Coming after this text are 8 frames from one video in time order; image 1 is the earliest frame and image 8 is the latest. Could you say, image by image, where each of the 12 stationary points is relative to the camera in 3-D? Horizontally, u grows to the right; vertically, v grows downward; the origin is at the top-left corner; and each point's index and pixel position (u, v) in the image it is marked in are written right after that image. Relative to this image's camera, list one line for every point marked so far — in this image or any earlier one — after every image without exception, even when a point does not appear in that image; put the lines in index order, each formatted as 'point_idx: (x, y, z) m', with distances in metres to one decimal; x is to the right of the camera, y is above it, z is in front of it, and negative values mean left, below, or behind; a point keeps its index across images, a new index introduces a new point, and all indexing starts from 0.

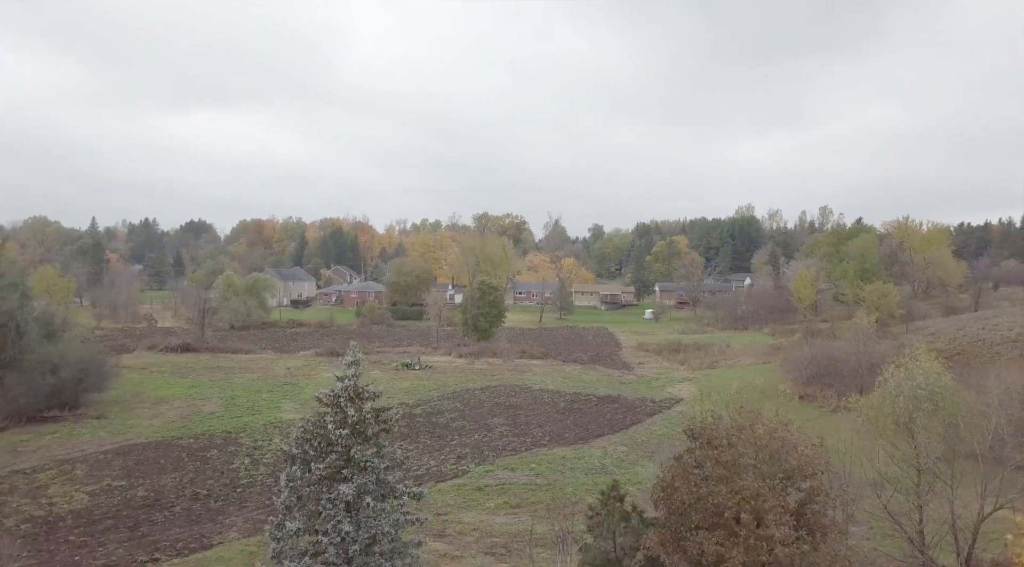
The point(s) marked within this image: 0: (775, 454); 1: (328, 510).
0: (+5.8, -3.8, +18.7) m
1: (-4.3, -5.3, +19.6) m
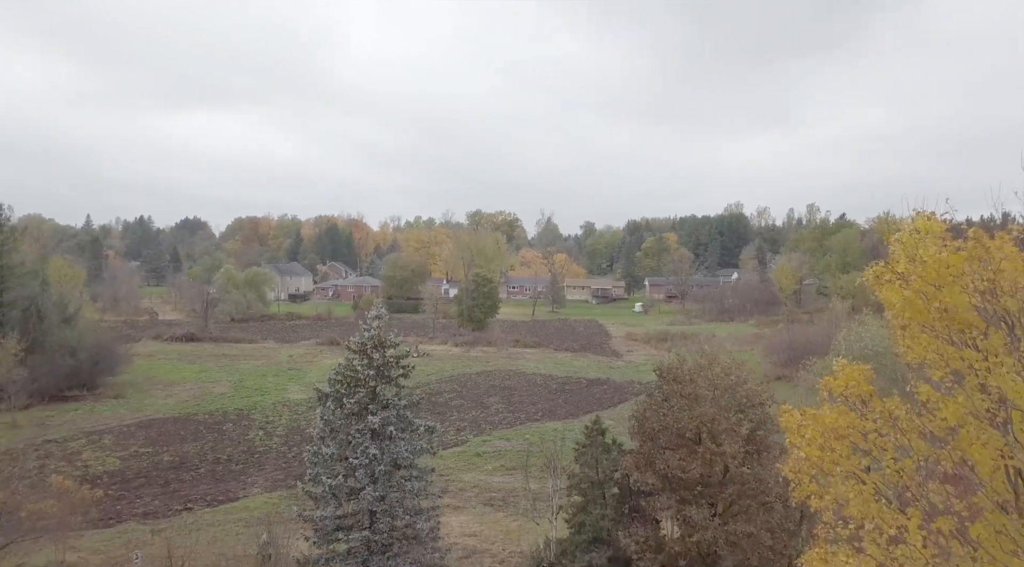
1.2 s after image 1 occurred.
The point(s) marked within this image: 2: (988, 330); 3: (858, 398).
0: (+5.8, -2.8, +22.6) m
1: (-4.3, -4.3, +23.5) m
2: (+5.2, -0.6, +8.8) m
3: (+4.1, -1.5, +10.1) m
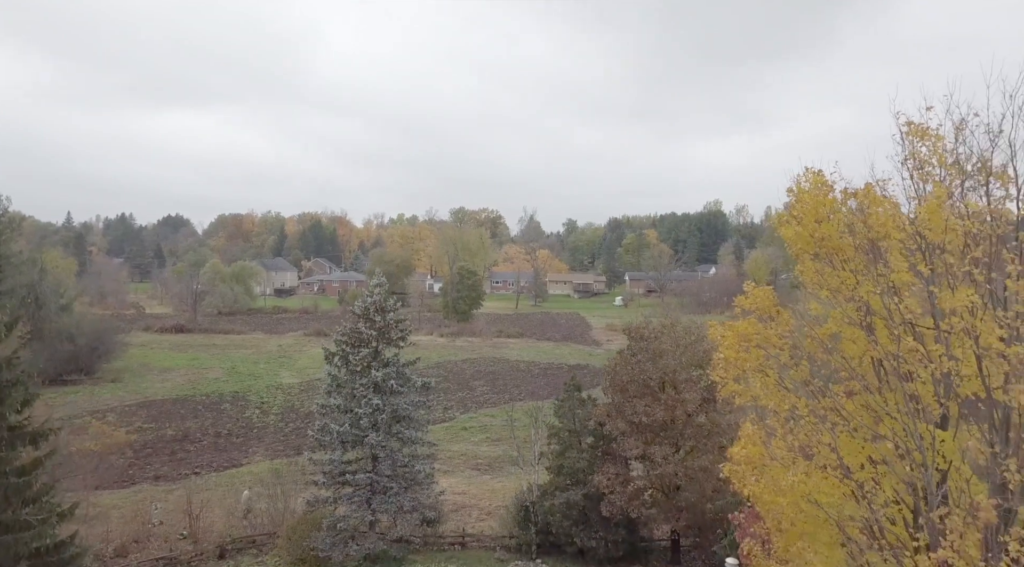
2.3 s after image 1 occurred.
0: (+5.4, -1.9, +25.8) m
1: (-4.7, -3.4, +26.5) m
2: (+5.1, +0.3, +12.0) m
3: (+4.0, -0.6, +13.2) m
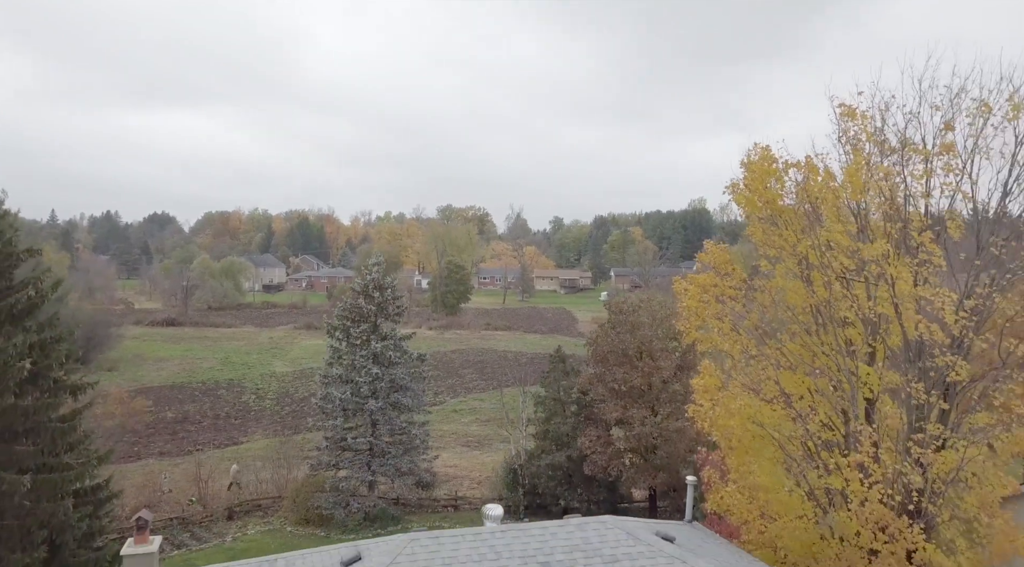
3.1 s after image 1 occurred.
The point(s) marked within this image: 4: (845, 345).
0: (+5.1, -1.2, +28.0) m
1: (-5.1, -2.6, +28.5) m
2: (+5.0, +1.1, +14.1) m
3: (+3.8, +0.1, +15.4) m
4: (+5.5, -1.0, +13.7) m
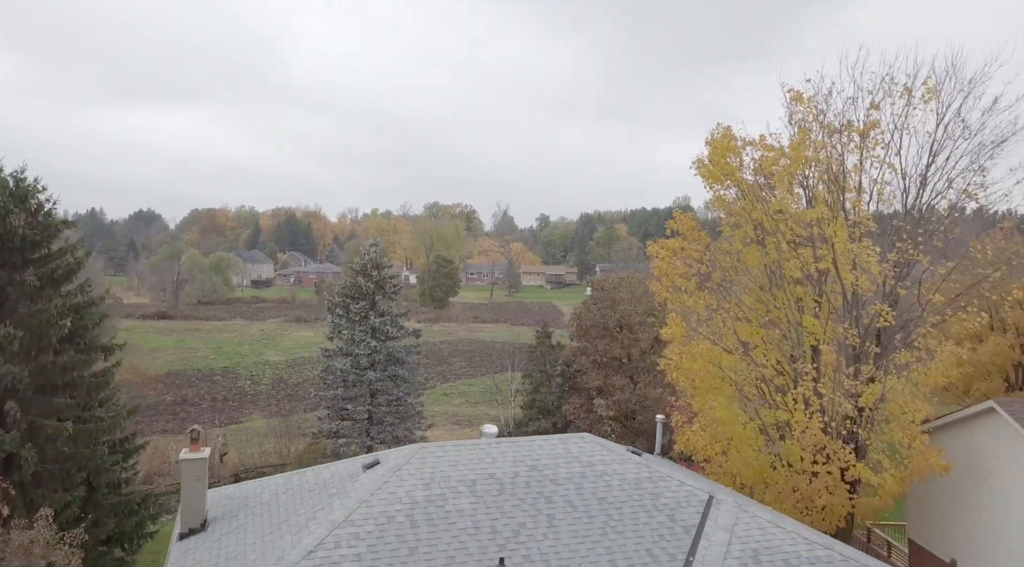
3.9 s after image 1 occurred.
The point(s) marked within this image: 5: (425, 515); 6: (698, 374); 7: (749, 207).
0: (+4.7, -0.4, +30.1) m
1: (-5.5, -1.9, +30.4) m
2: (+4.8, +1.8, +16.3) m
3: (+3.6, +0.8, +17.5) m
4: (+5.3, -0.3, +15.9) m
5: (-1.1, -3.0, +10.8) m
6: (+3.5, -1.7, +16.1) m
7: (+4.6, +1.5, +16.1) m
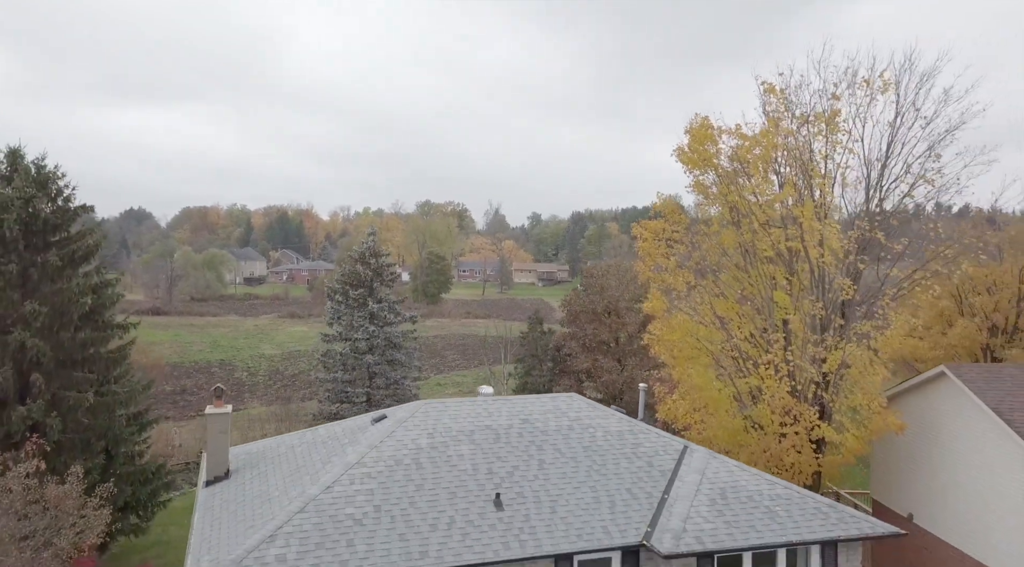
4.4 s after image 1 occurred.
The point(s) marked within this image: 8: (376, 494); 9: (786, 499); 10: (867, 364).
0: (+4.4, +0.1, +31.4) m
1: (-5.7, -1.4, +31.7) m
2: (+4.7, +2.2, +17.6) m
3: (+3.5, +1.3, +18.8) m
4: (+5.2, +0.2, +17.2) m
5: (-1.2, -2.5, +12.1) m
6: (+3.4, -1.3, +17.4) m
7: (+4.4, +1.9, +17.5) m
8: (-1.8, -2.8, +11.1) m
9: (+3.8, -3.0, +11.8) m
10: (+6.7, -1.5, +15.8) m
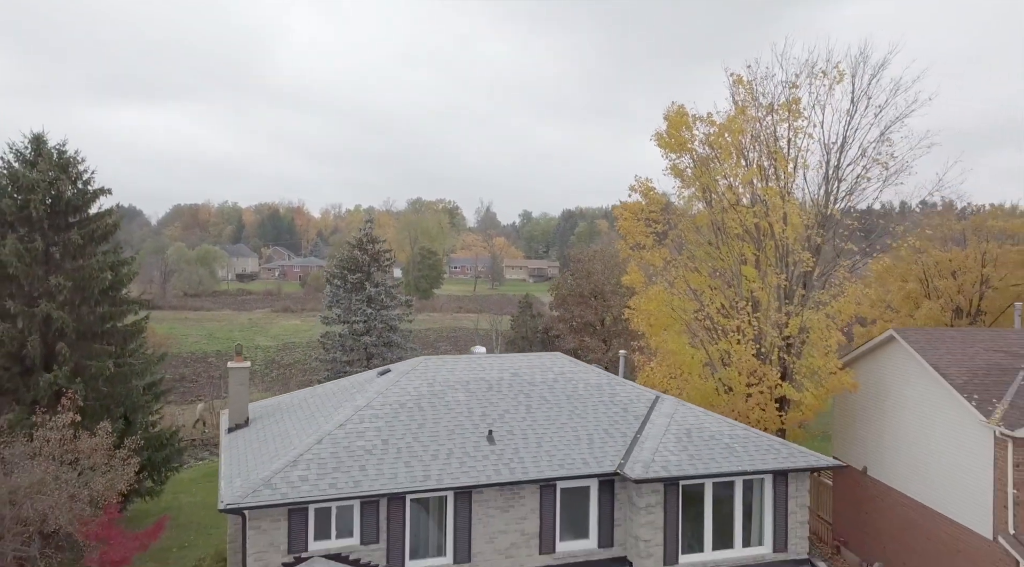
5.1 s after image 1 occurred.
0: (+4.1, +0.7, +33.0) m
1: (-6.1, -0.8, +33.2) m
2: (+4.5, +2.8, +19.2) m
3: (+3.3, +1.9, +20.4) m
4: (+5.0, +0.7, +18.8) m
5: (-1.3, -1.9, +13.6) m
6: (+3.2, -0.7, +19.0) m
7: (+4.2, +2.5, +19.1) m
8: (-1.9, -2.2, +12.7) m
9: (+3.7, -2.5, +13.5) m
10: (+6.5, -1.0, +17.5) m
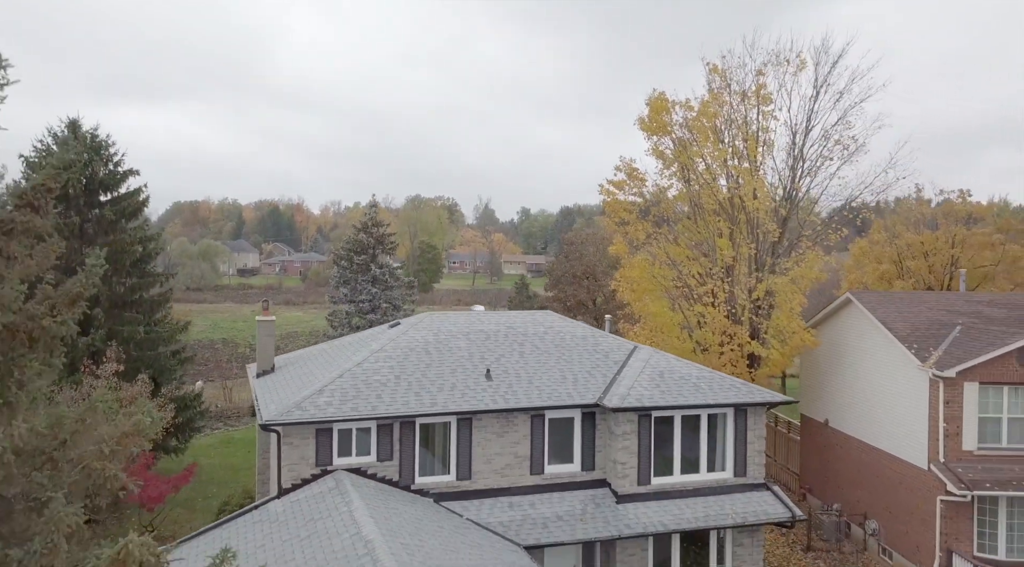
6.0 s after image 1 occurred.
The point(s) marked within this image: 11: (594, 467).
0: (+4.0, +1.4, +35.0) m
1: (-6.2, 0.0, +35.1) m
2: (+4.4, +3.6, +21.2) m
3: (+3.2, +2.6, +22.3) m
4: (+4.9, +1.5, +20.8) m
5: (-1.4, -1.2, +15.6) m
6: (+3.1, 0.0, +21.0) m
7: (+4.1, +3.2, +21.0) m
8: (-2.0, -1.5, +14.7) m
9: (+3.6, -1.7, +15.4) m
10: (+6.4, -0.2, +19.4) m
11: (+1.4, -3.2, +14.6) m
